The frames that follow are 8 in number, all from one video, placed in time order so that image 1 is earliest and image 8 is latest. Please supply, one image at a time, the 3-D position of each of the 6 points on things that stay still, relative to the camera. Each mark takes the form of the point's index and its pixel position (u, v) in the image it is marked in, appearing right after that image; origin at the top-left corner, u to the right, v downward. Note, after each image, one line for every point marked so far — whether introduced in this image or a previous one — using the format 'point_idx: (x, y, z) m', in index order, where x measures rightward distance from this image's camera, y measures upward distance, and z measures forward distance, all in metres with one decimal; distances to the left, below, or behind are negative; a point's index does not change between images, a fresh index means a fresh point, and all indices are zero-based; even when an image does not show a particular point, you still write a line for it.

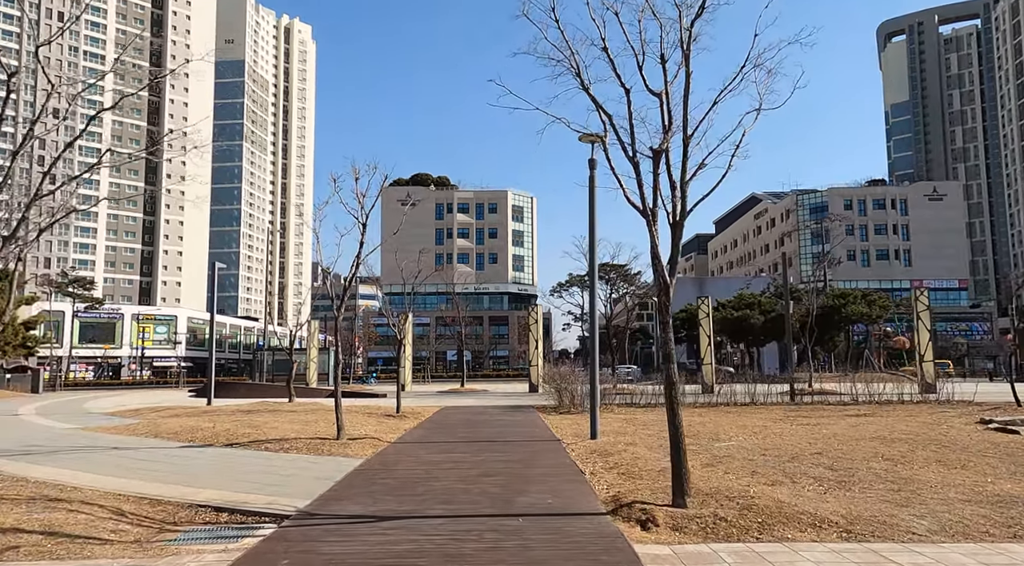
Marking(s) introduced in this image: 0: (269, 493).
0: (-2.5, -2.1, +7.2) m
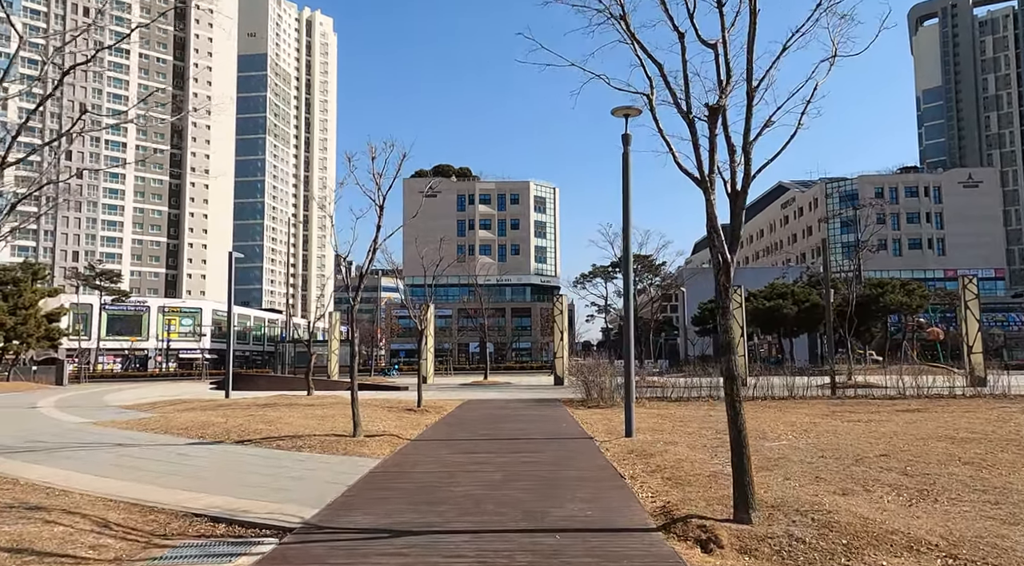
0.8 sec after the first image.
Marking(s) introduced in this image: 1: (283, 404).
0: (-2.2, -2.0, +6.5) m
1: (-5.3, -2.8, +16.3) m
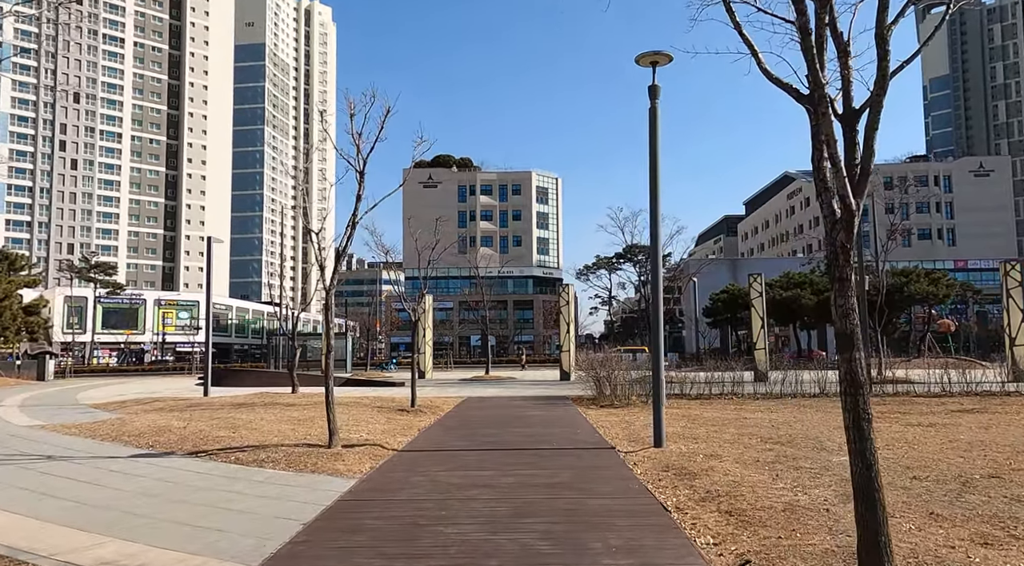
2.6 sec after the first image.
0: (-2.1, -1.8, +4.8) m
1: (-5.2, -2.5, +14.6) m
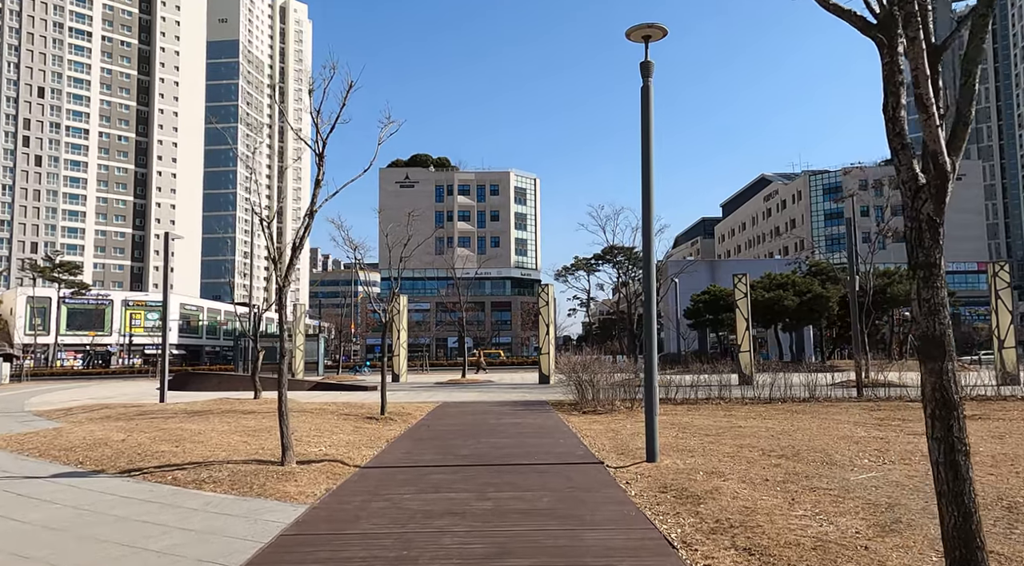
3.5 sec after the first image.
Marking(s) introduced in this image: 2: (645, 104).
0: (-2.2, -1.7, +3.8) m
1: (-5.7, -2.5, +13.5) m
2: (+1.6, +2.1, +8.3) m
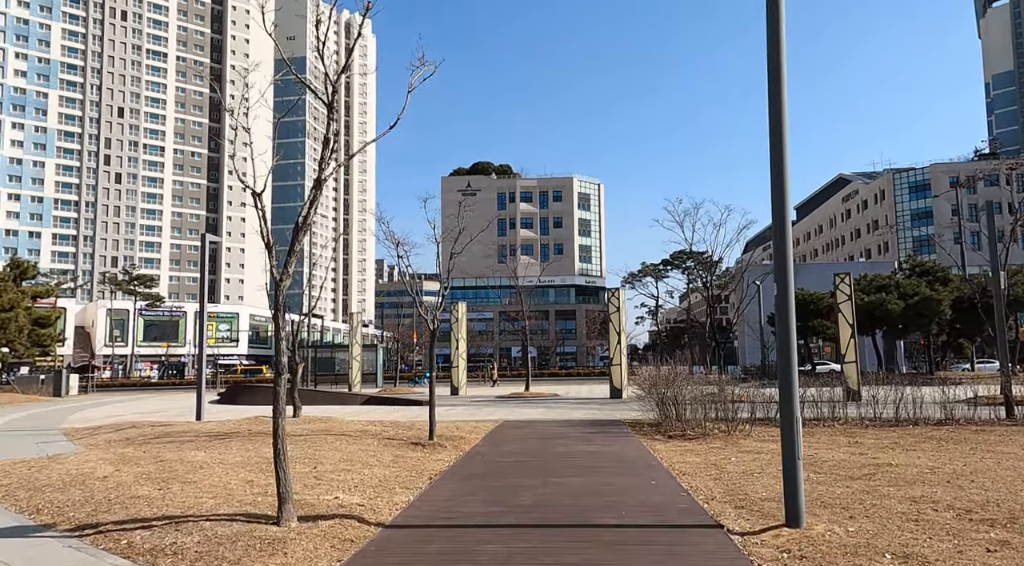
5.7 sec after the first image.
0: (-2.0, -1.6, +1.7) m
1: (-4.5, -2.5, +11.7) m
2: (+2.2, +2.2, +5.9) m
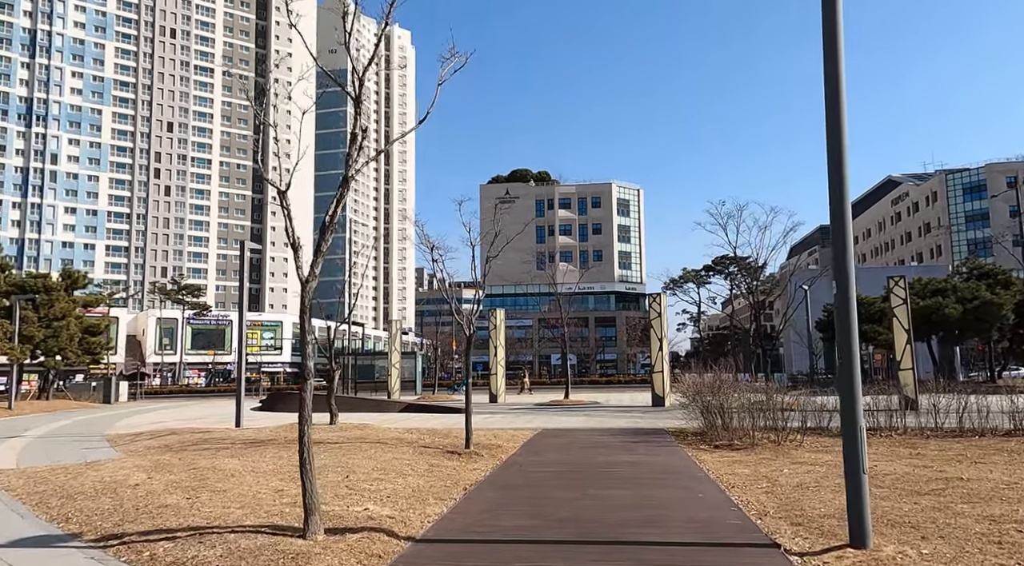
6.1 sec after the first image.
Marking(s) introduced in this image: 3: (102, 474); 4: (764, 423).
0: (-1.9, -1.6, +1.5) m
1: (-3.9, -2.6, +11.5) m
2: (+2.4, +2.2, +5.5) m
3: (-5.2, -2.4, +9.0) m
4: (+4.5, -2.5, +12.7) m
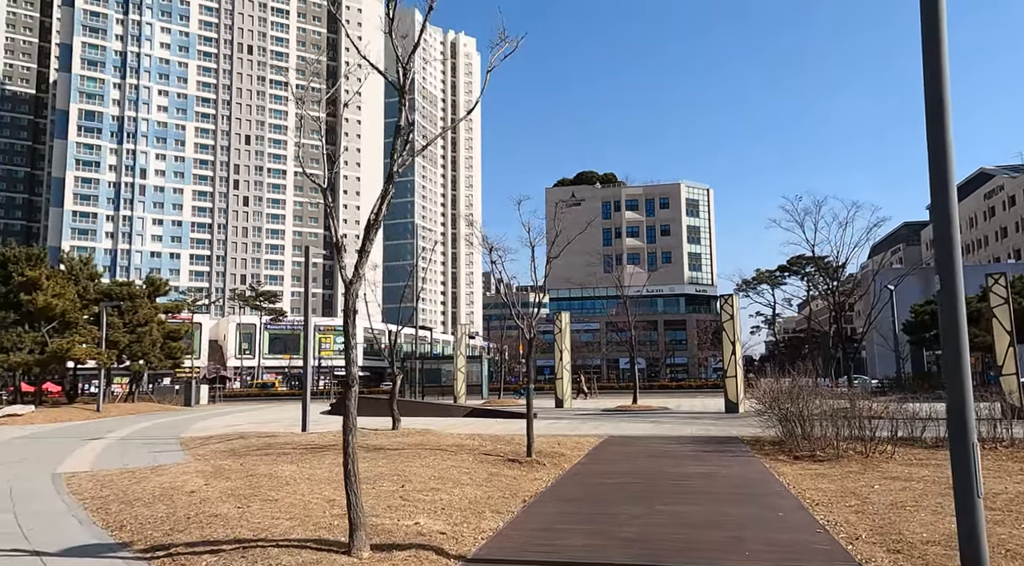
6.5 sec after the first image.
0: (-1.9, -1.6, +1.2) m
1: (-2.9, -2.7, +11.4) m
2: (+2.8, +2.2, +4.8) m
3: (-4.4, -2.5, +9.0) m
4: (+5.6, -2.5, +11.8) m
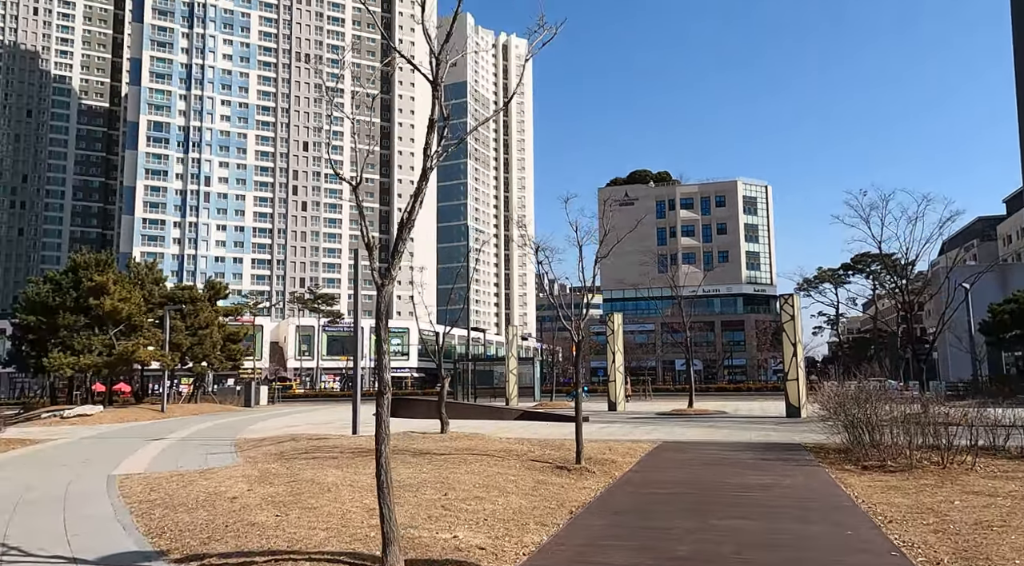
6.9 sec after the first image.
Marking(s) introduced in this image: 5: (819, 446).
0: (-1.9, -1.6, +1.0) m
1: (-2.1, -2.7, +11.3) m
2: (+3.0, +2.3, +4.3) m
3: (-3.8, -2.5, +9.0) m
4: (+6.4, -2.5, +11.0) m
5: (+5.9, -3.1, +13.5) m
